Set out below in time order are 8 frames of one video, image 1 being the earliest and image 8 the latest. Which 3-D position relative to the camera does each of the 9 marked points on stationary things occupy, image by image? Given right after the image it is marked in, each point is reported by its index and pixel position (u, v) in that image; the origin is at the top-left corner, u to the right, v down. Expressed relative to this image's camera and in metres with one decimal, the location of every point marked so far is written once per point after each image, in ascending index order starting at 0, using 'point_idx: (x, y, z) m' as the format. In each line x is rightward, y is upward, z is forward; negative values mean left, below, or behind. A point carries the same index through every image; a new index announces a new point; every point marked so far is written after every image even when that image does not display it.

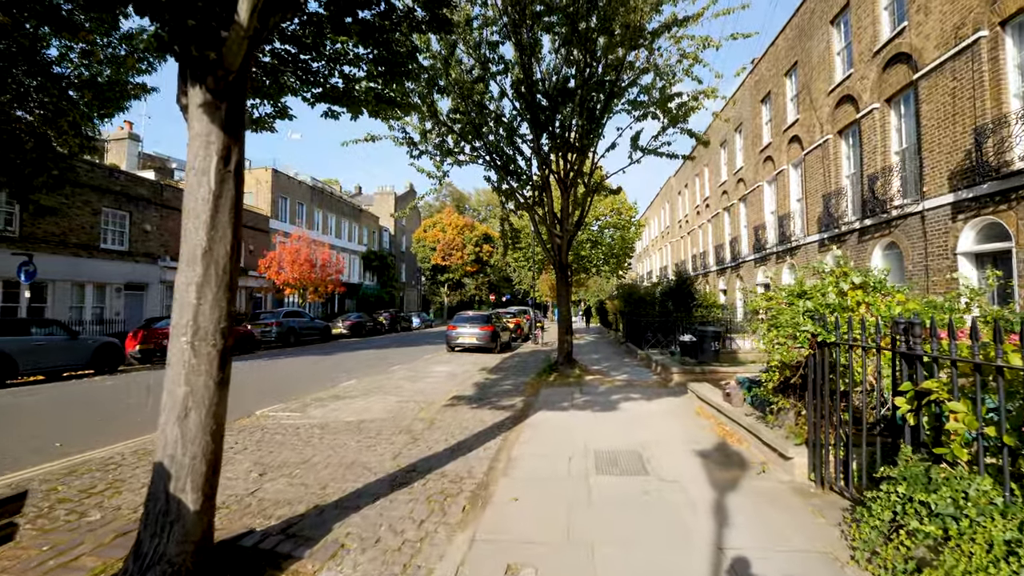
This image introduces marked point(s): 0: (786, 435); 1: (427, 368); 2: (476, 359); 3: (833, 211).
0: (+2.5, -1.3, +5.0) m
1: (-2.1, -1.9, +13.4) m
2: (-1.0, -2.0, +15.5) m
3: (+8.1, +2.0, +13.9) m
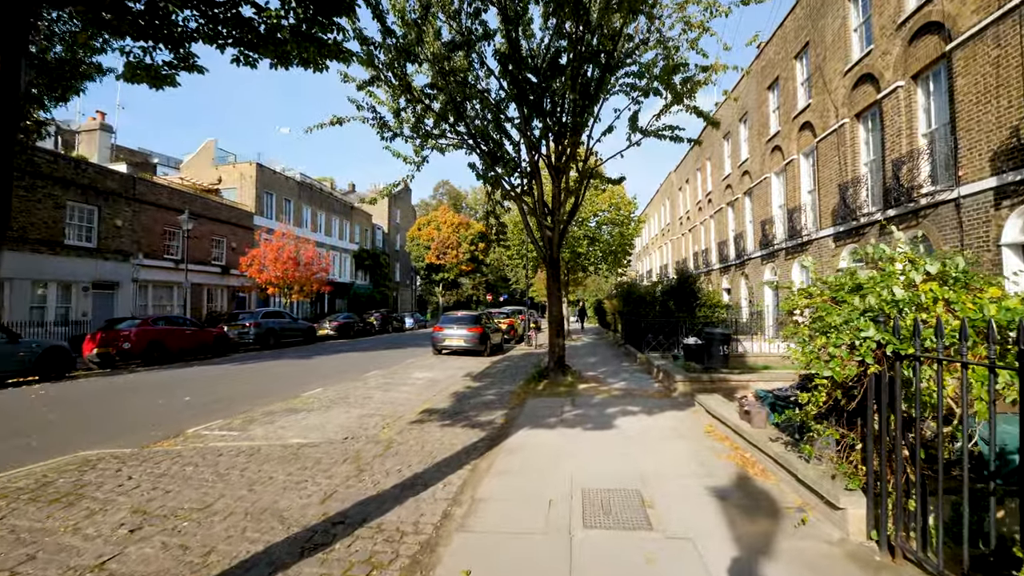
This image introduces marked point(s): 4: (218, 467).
0: (+2.2, -1.3, +3.9) m
1: (-2.4, -1.9, +12.2) m
2: (-1.3, -2.0, +14.3) m
3: (+7.8, +2.0, +12.7) m
4: (-2.6, -1.6, +4.9) m
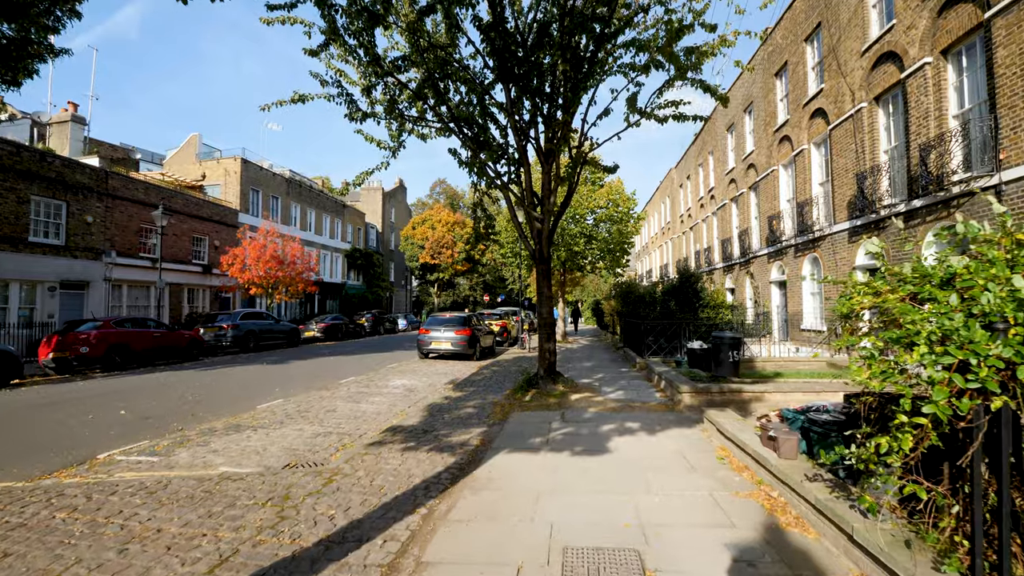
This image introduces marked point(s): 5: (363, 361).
0: (+2.0, -1.3, +2.8) m
1: (-2.6, -1.9, +11.1) m
2: (-1.6, -2.0, +13.3) m
3: (+7.5, +2.1, +11.7) m
4: (-2.8, -1.6, +3.8) m
5: (-4.2, -2.1, +15.6) m
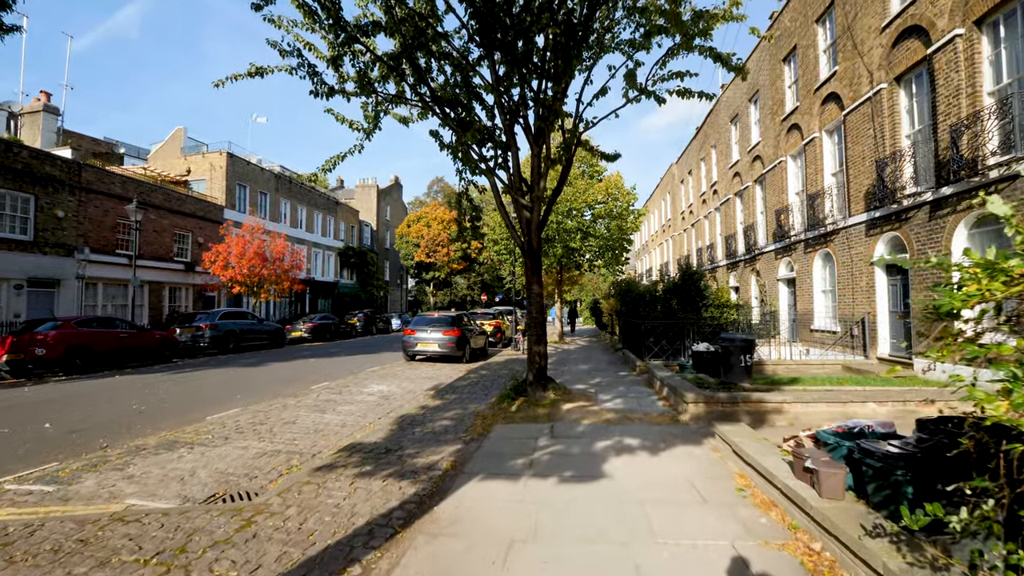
0: (+1.8, -1.2, +1.8) m
1: (-2.9, -1.8, +10.2) m
2: (-1.8, -1.9, +12.3) m
3: (+7.3, +2.1, +10.7) m
4: (-3.1, -1.5, +2.9) m
5: (-4.4, -2.0, +14.6) m
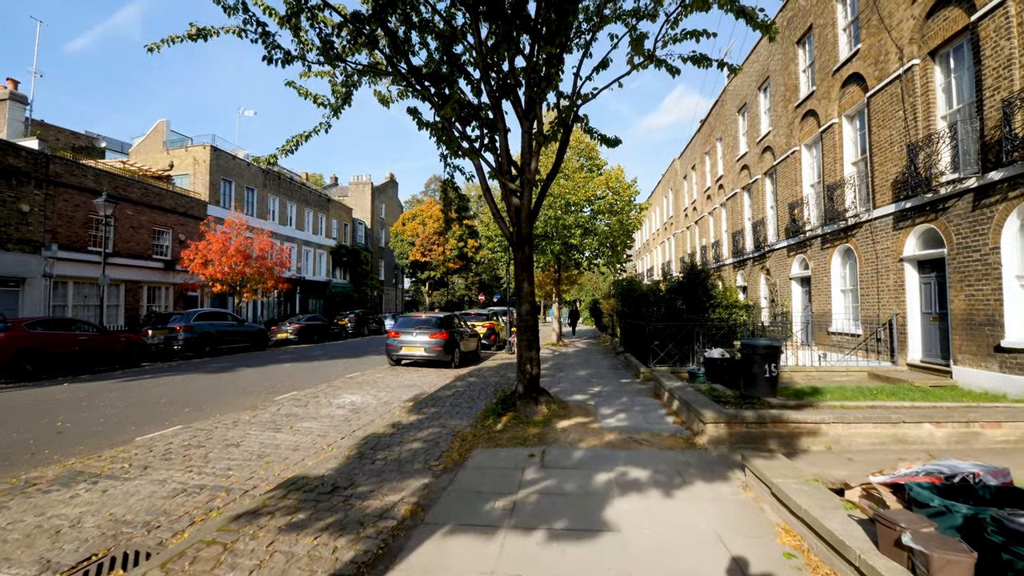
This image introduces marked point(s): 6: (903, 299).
0: (+1.6, -1.2, +0.7) m
1: (-3.0, -1.8, +9.1) m
2: (-2.0, -1.9, +11.2) m
3: (+7.1, +2.1, +9.6) m
4: (-3.2, -1.5, +1.7) m
5: (-4.6, -2.0, +13.5) m
6: (+7.4, -0.2, +10.4) m
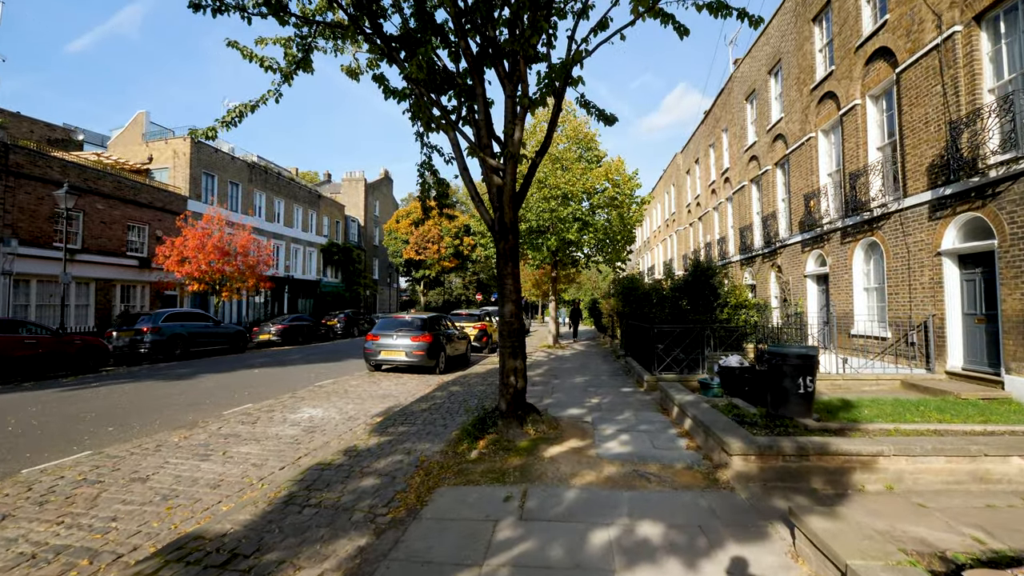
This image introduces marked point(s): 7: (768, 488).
0: (+1.4, -1.1, -0.5) m
1: (-3.2, -1.8, +7.9) m
2: (-2.2, -1.8, +10.0) m
3: (+6.9, +2.2, +8.4) m
4: (-3.4, -1.4, +0.5) m
5: (-4.8, -1.9, +12.3) m
6: (+7.1, -0.2, +9.2) m
7: (+2.0, -1.6, +4.3) m
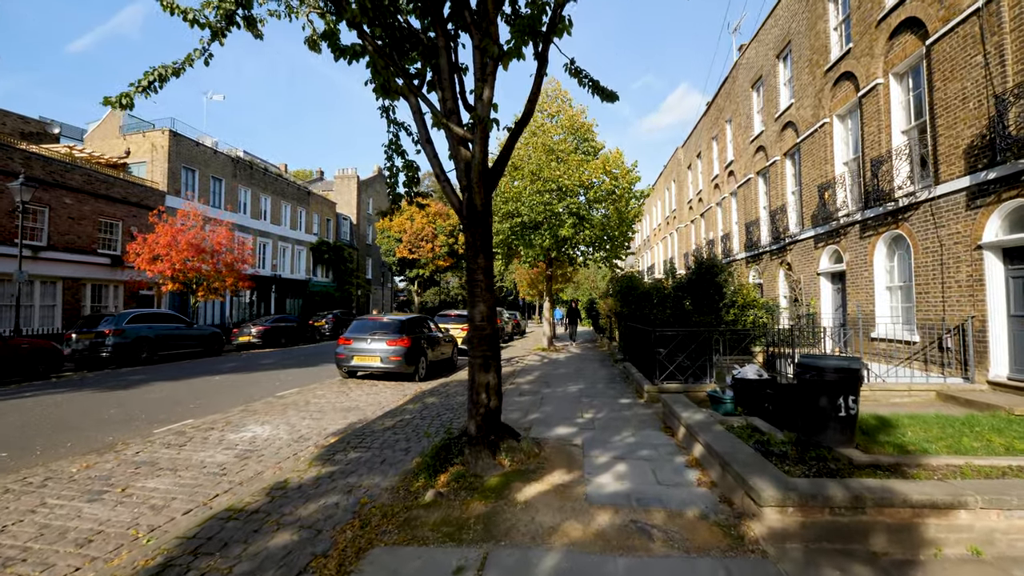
0: (+1.1, -1.1, -1.6) m
1: (-3.5, -1.7, +6.7) m
2: (-2.4, -1.8, +8.9) m
3: (+6.7, +2.2, +7.3) m
4: (-3.7, -1.4, -0.6) m
5: (-5.1, -1.9, +11.2) m
6: (+6.9, -0.1, +8.1) m
7: (+1.7, -1.5, +3.2) m
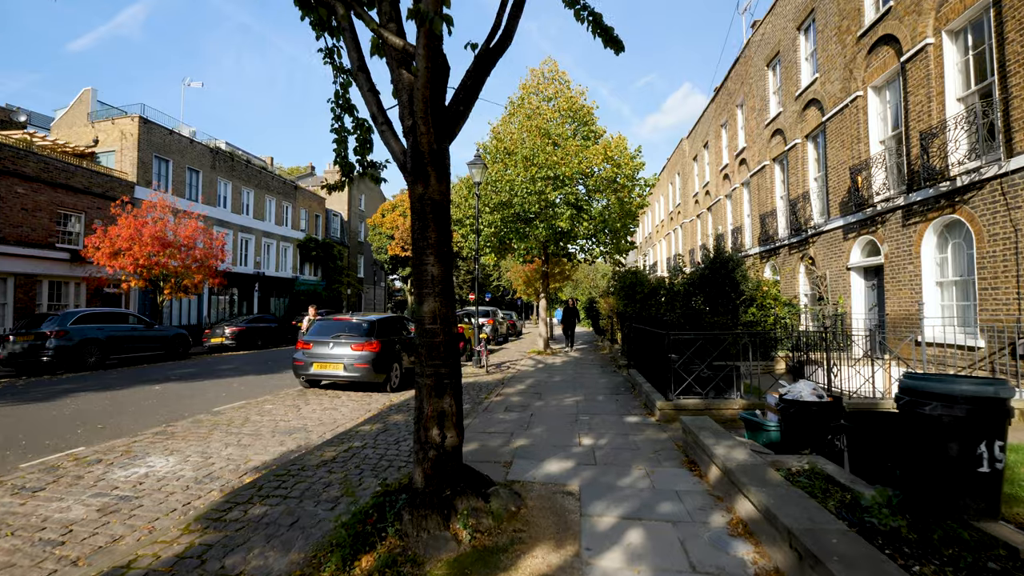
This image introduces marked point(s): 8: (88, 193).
0: (+0.9, -1.0, -3.1) m
1: (-3.7, -1.6, +5.2) m
2: (-2.7, -1.7, +7.3) m
3: (+6.4, +2.3, +5.8) m
4: (-3.9, -1.3, -2.1) m
5: (-5.3, -1.8, +9.6) m
6: (+6.7, -0.1, +6.5) m
7: (+1.5, -1.5, +1.6) m
8: (-15.0, +3.3, +19.5) m
